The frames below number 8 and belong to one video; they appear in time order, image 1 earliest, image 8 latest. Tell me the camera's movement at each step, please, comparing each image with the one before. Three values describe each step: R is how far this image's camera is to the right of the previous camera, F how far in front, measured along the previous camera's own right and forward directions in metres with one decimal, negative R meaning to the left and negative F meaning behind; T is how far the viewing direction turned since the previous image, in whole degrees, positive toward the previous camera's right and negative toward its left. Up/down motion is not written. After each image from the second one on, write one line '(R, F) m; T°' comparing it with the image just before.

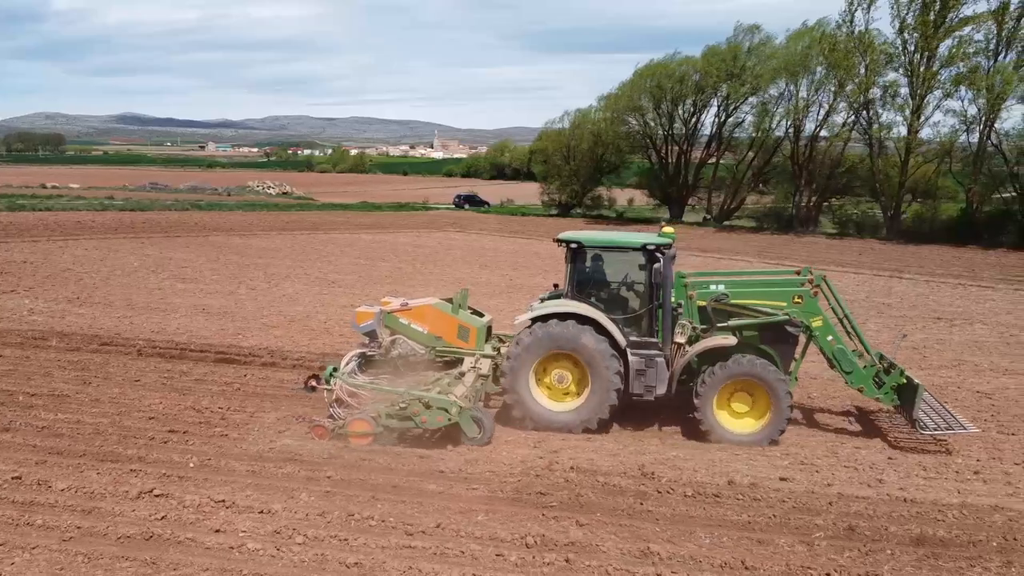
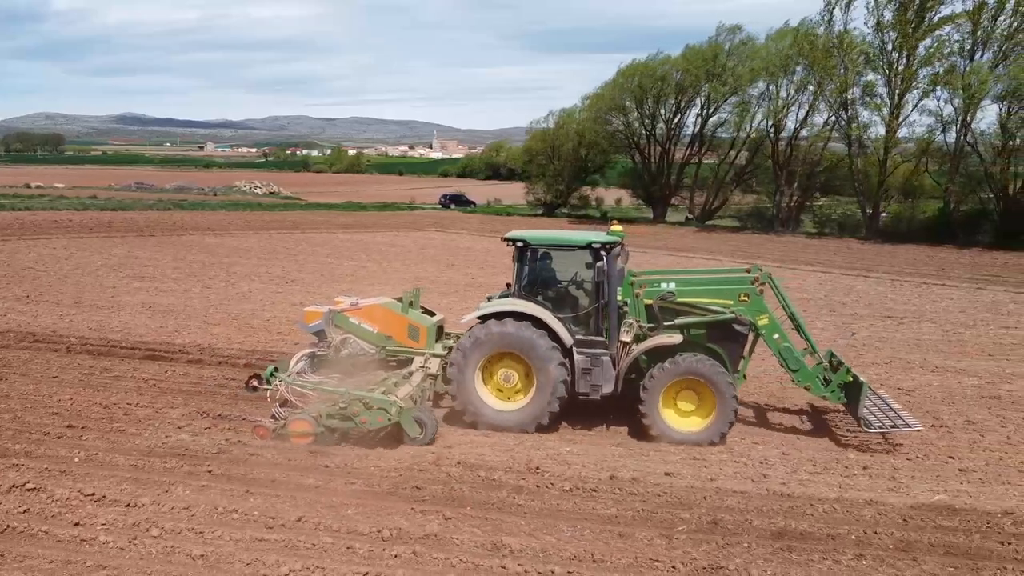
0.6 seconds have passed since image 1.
(+0.9, 0.0) m; 0°
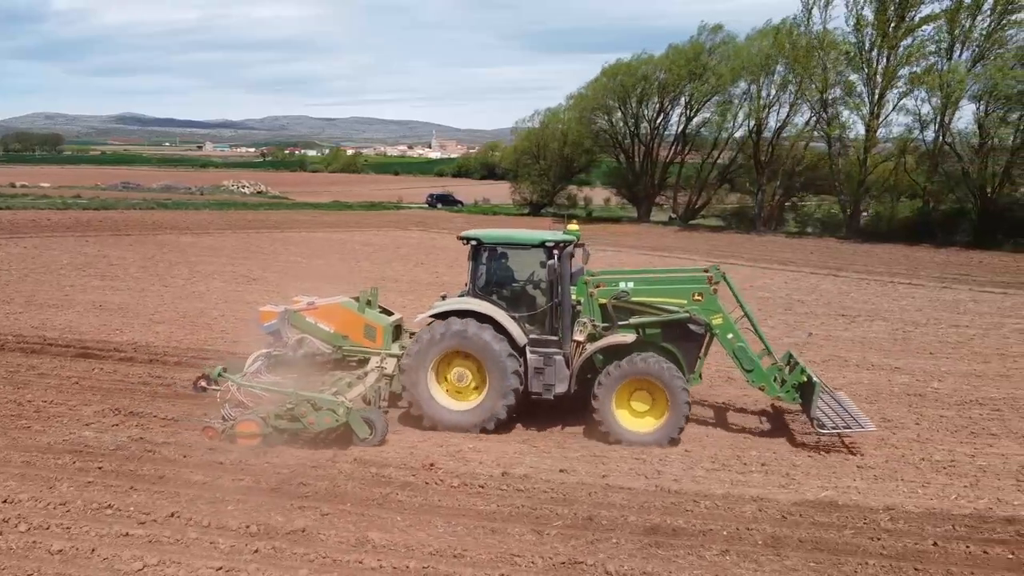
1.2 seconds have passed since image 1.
(+0.8, 0.0) m; 0°
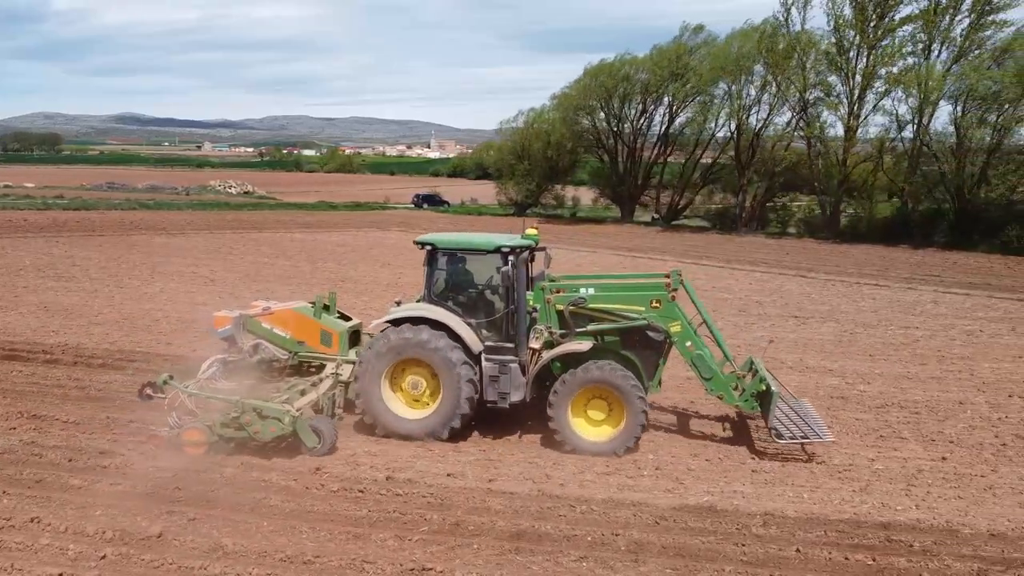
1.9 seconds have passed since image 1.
(+0.9, 0.0) m; 0°
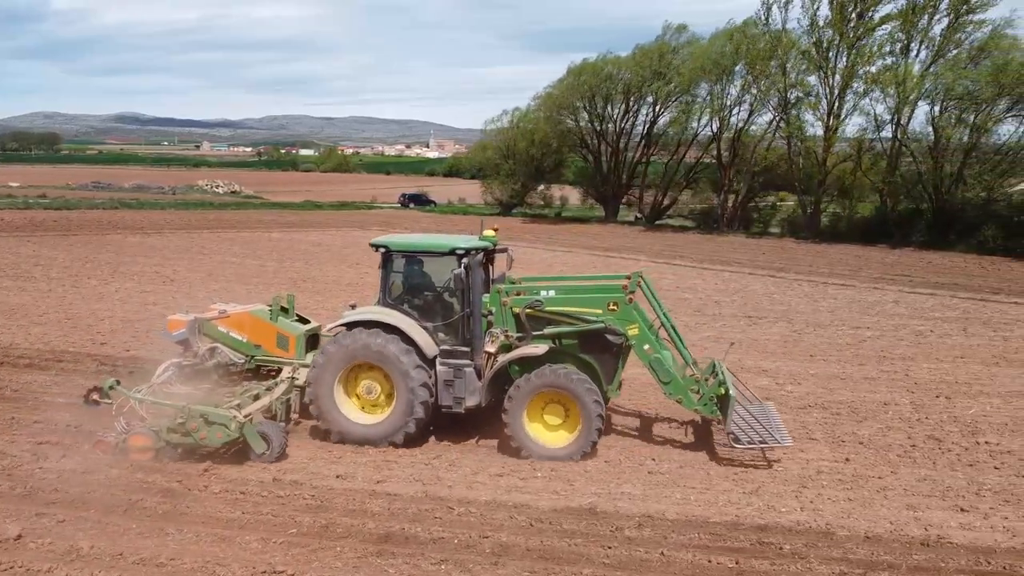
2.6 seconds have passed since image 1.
(+0.8, 0.0) m; 0°
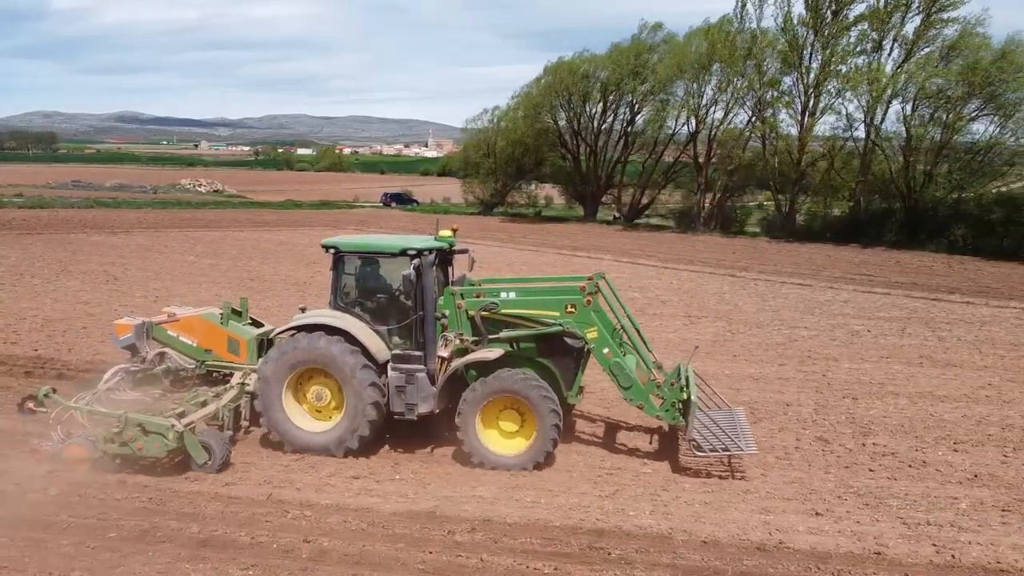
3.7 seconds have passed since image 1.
(+1.1, +0.1) m; 0°
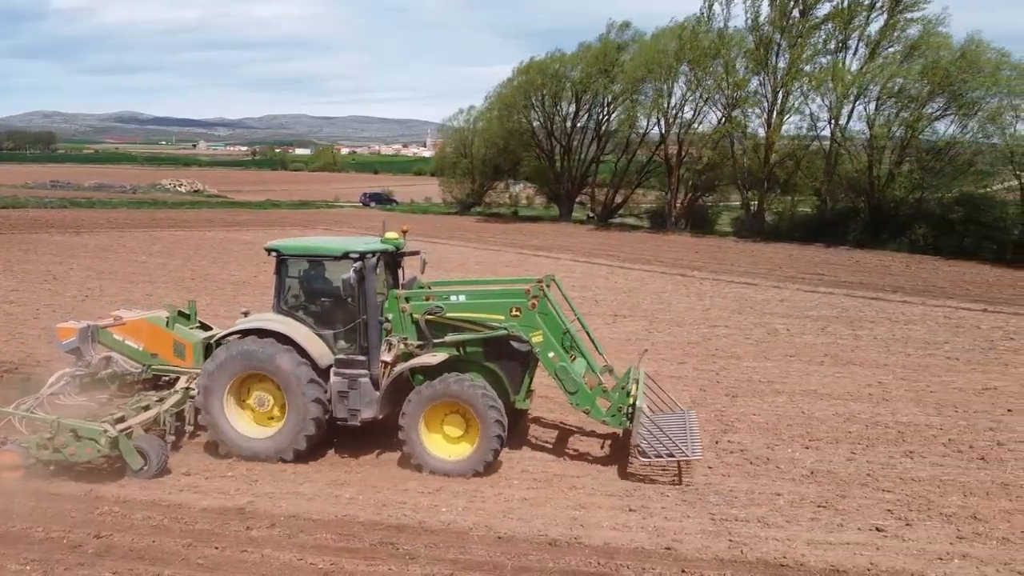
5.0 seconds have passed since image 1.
(+1.3, 0.0) m; 0°
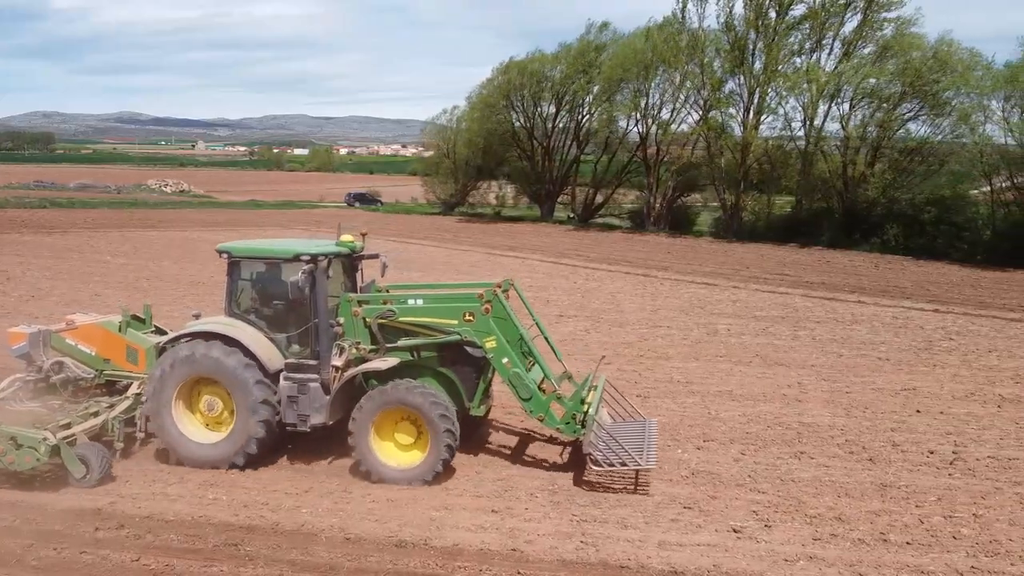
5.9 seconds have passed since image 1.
(+1.0, 0.0) m; 0°
